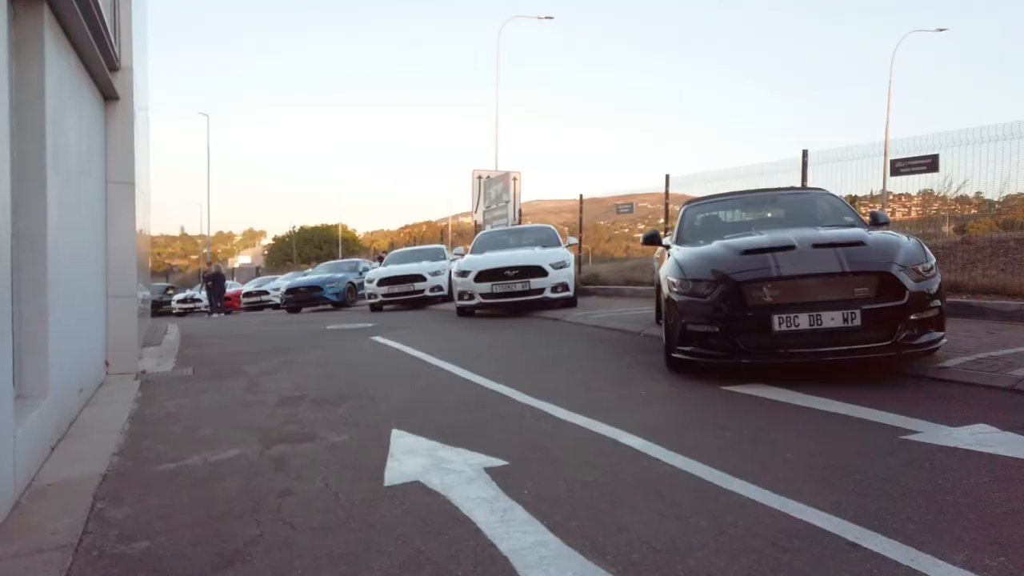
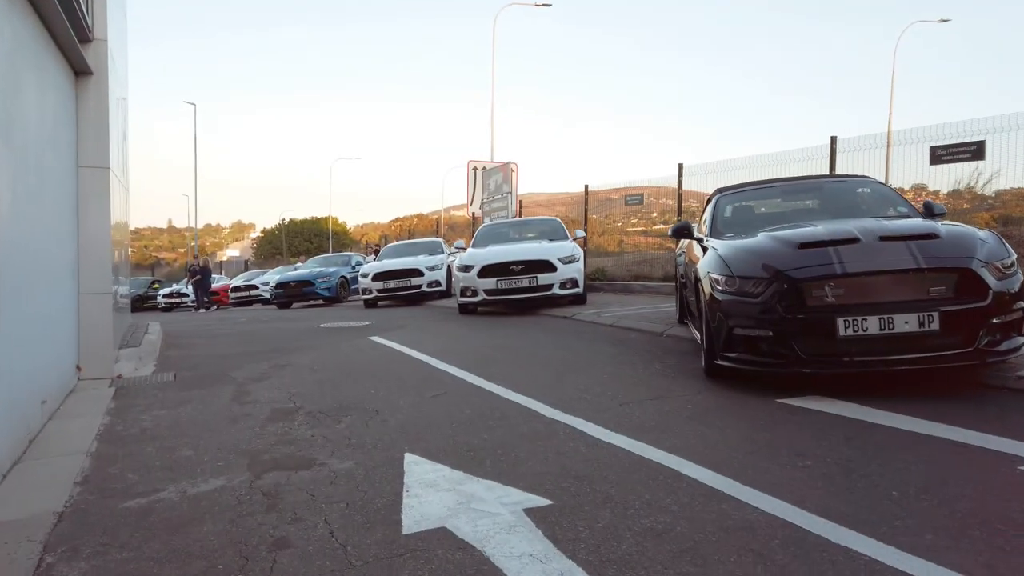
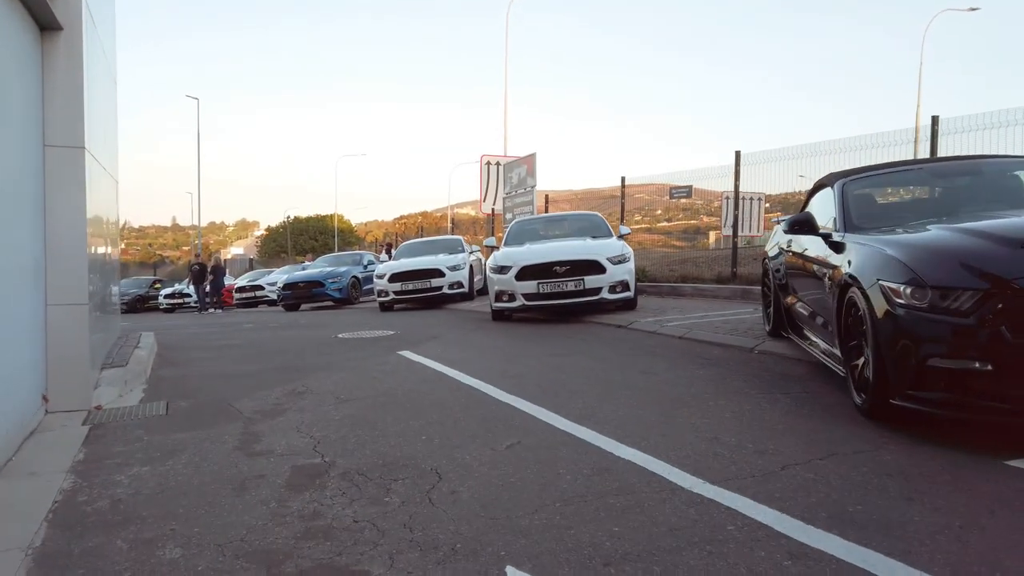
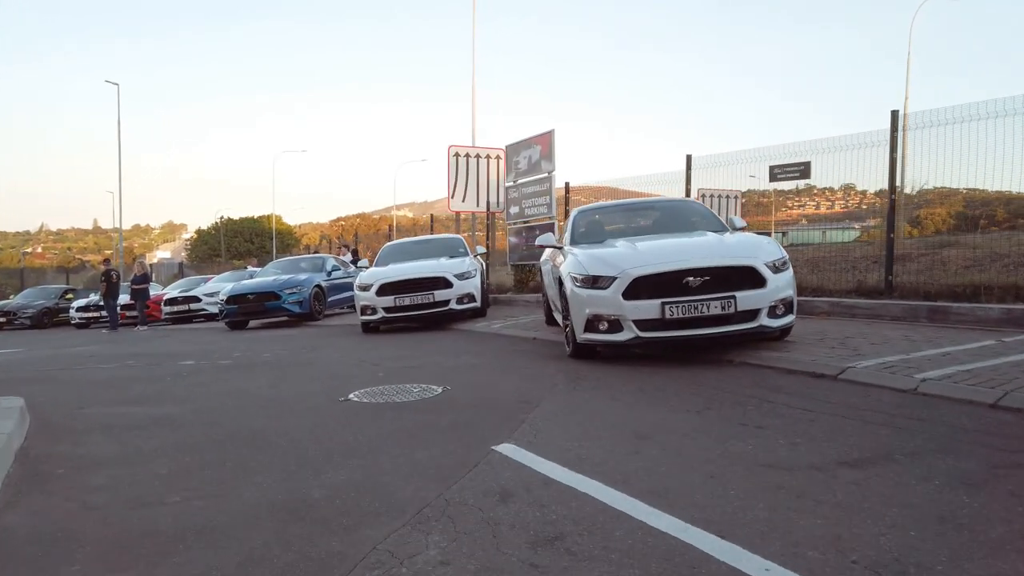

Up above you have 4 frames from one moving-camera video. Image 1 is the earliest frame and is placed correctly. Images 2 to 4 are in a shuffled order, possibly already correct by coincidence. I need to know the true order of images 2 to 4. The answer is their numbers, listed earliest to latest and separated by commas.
2, 3, 4
